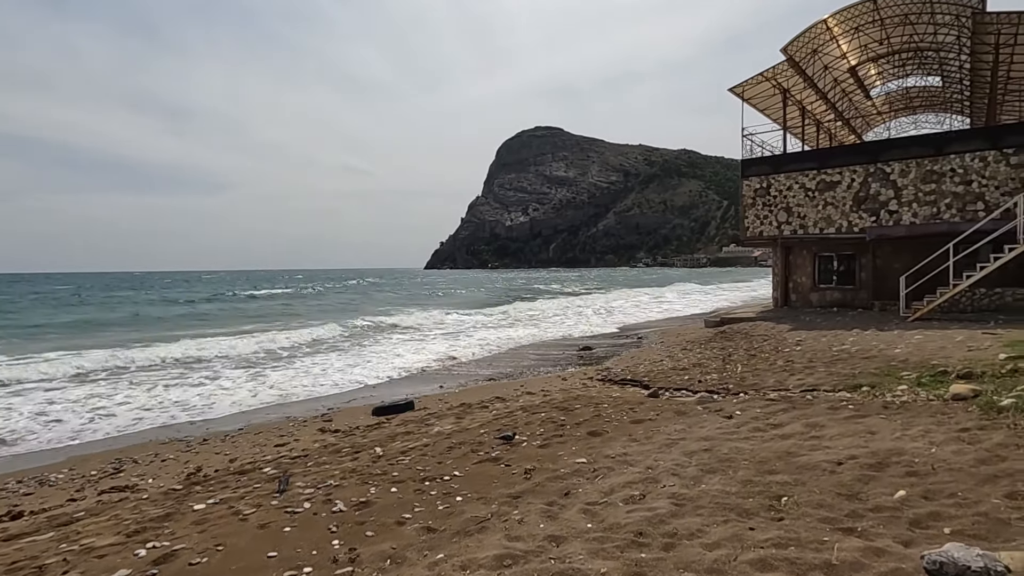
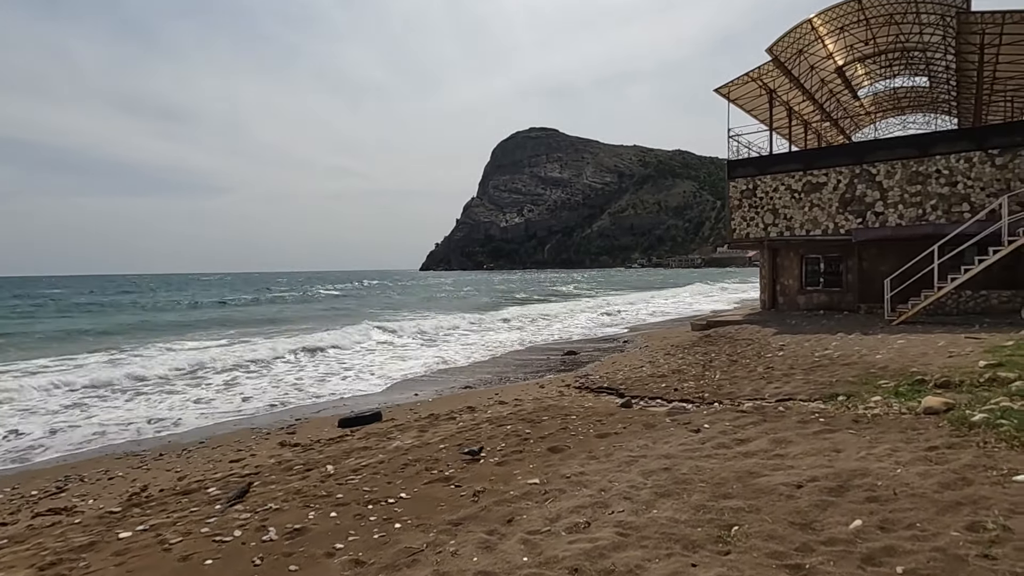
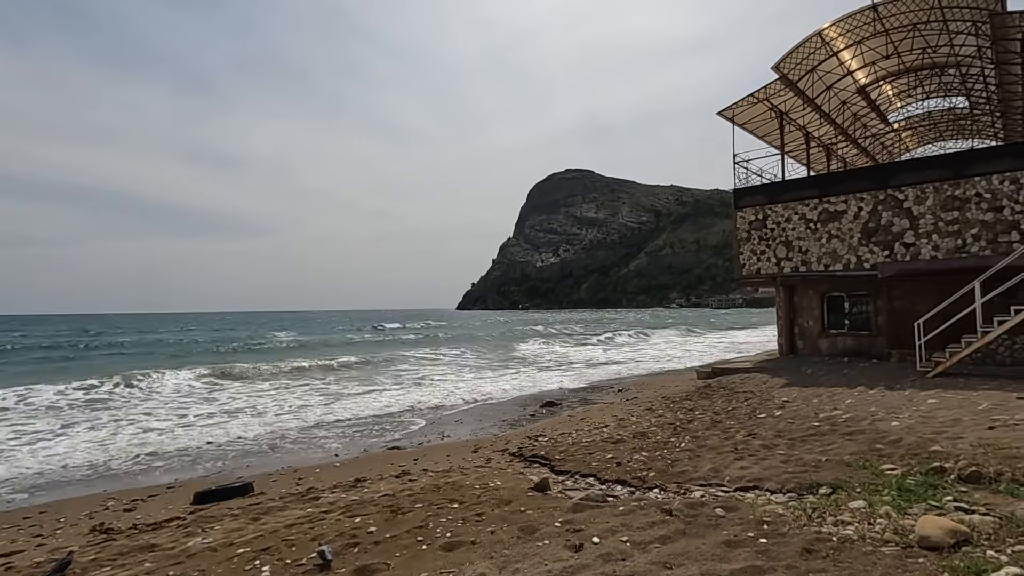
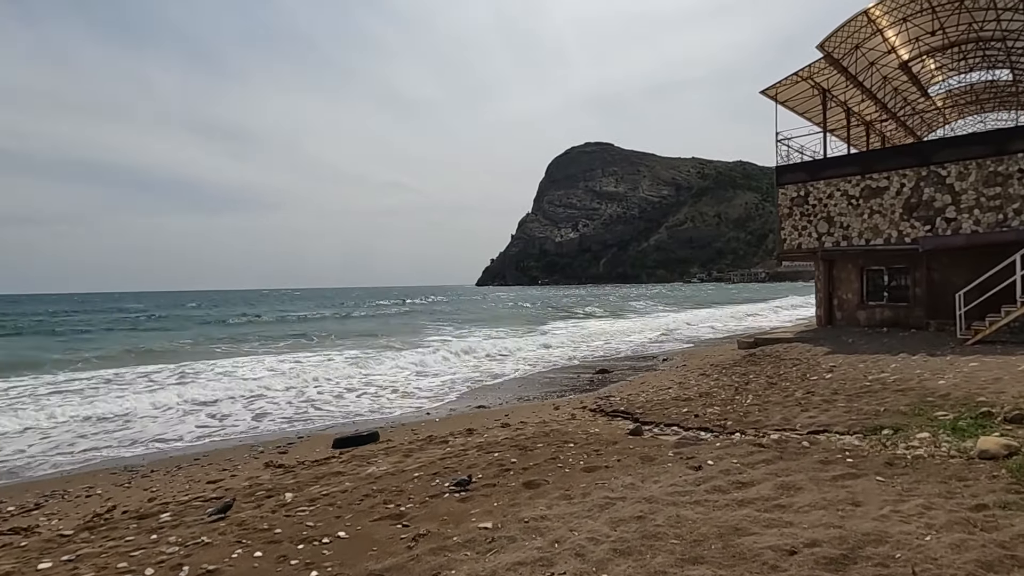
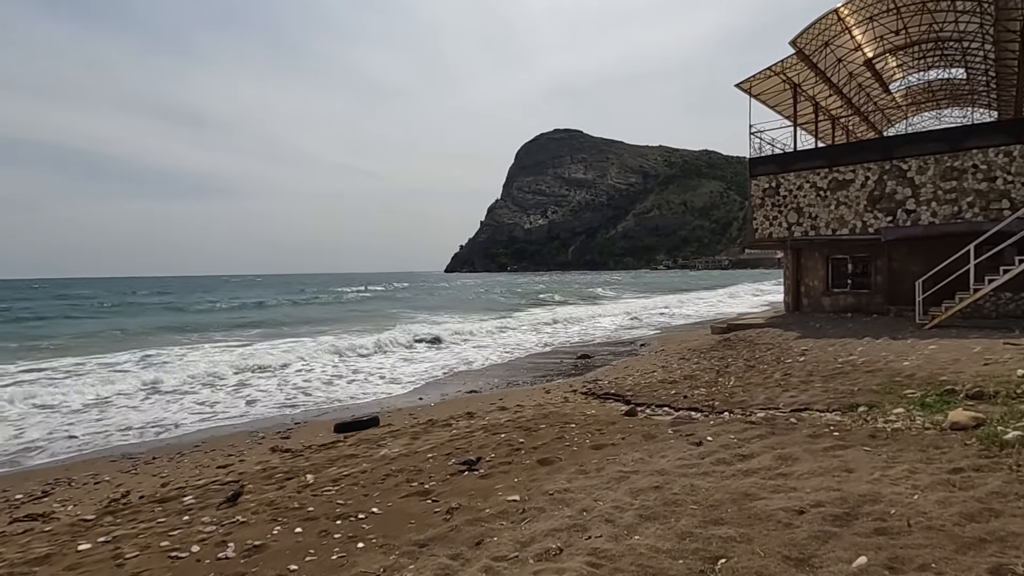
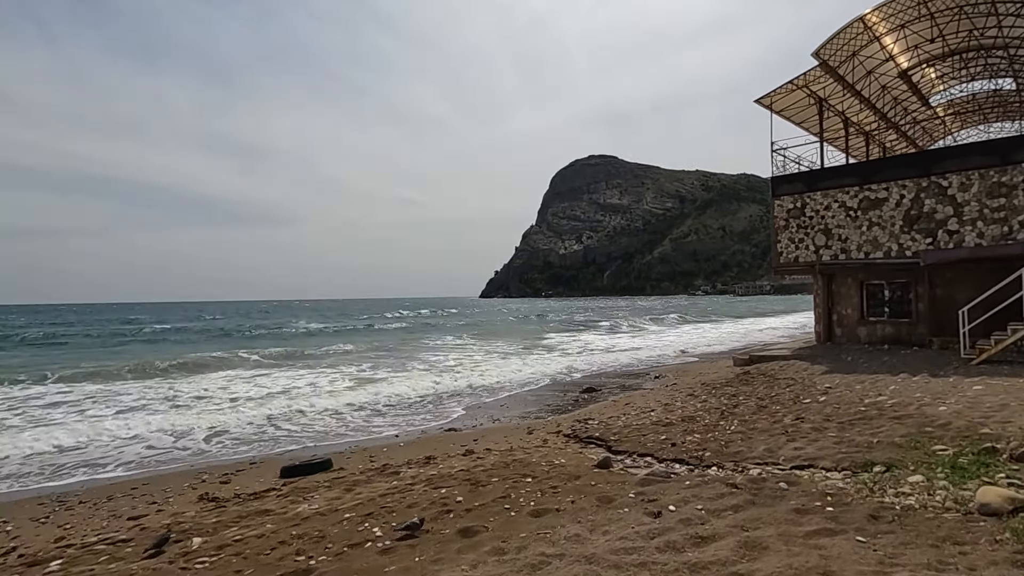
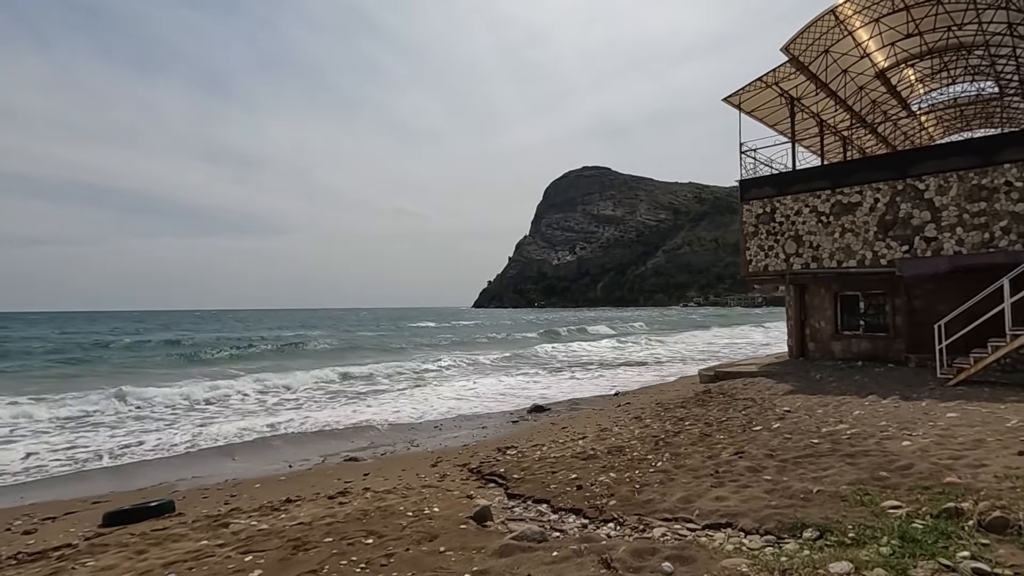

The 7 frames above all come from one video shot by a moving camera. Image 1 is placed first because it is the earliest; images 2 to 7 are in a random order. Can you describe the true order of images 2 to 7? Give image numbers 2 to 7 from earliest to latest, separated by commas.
2, 5, 4, 6, 3, 7
